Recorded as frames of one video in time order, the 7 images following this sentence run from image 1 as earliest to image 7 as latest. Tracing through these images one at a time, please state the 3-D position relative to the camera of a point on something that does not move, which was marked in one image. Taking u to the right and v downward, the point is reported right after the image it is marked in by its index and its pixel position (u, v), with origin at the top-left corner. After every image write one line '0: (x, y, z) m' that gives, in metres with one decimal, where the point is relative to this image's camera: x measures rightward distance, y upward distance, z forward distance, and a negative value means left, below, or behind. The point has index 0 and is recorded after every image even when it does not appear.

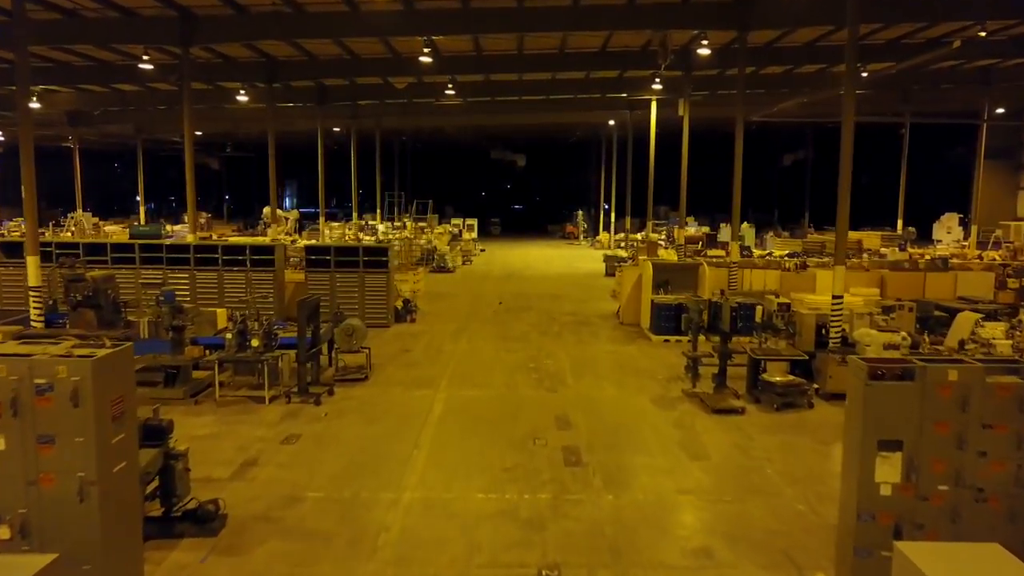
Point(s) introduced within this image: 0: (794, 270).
0: (+4.3, +0.3, +14.3) m
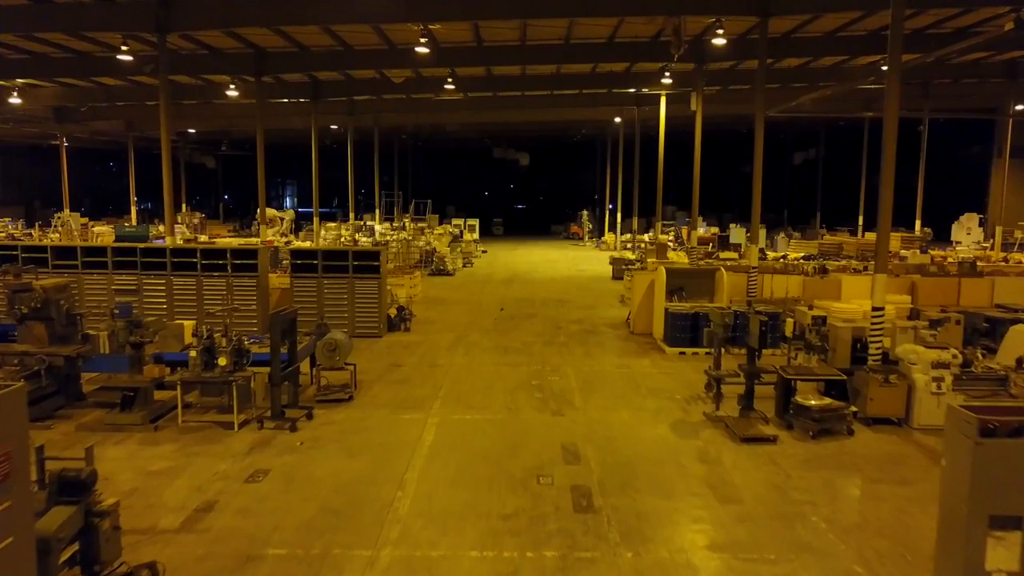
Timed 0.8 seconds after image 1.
0: (+4.4, +0.2, +13.3) m
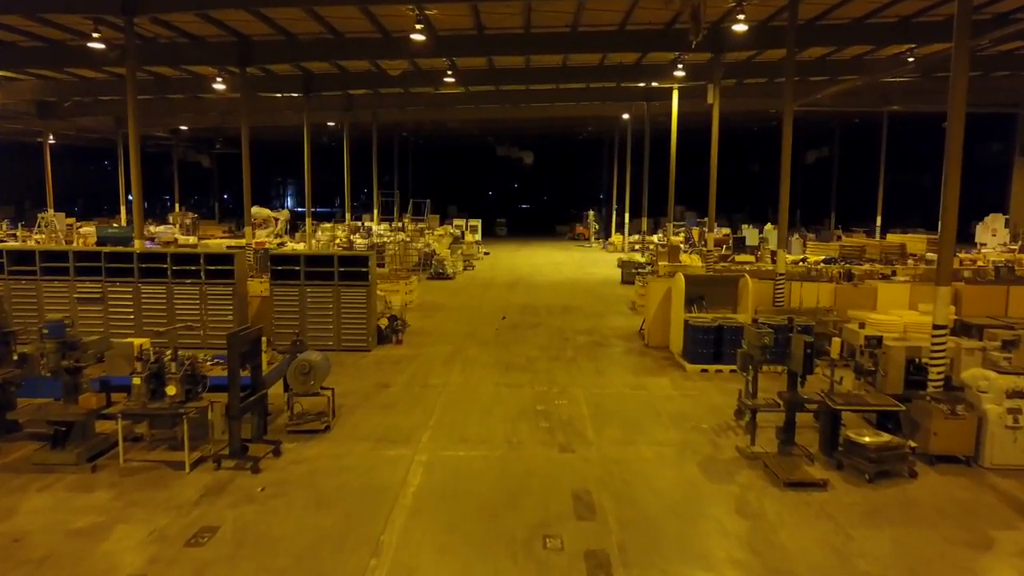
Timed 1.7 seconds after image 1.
0: (+4.4, +0.1, +12.1) m
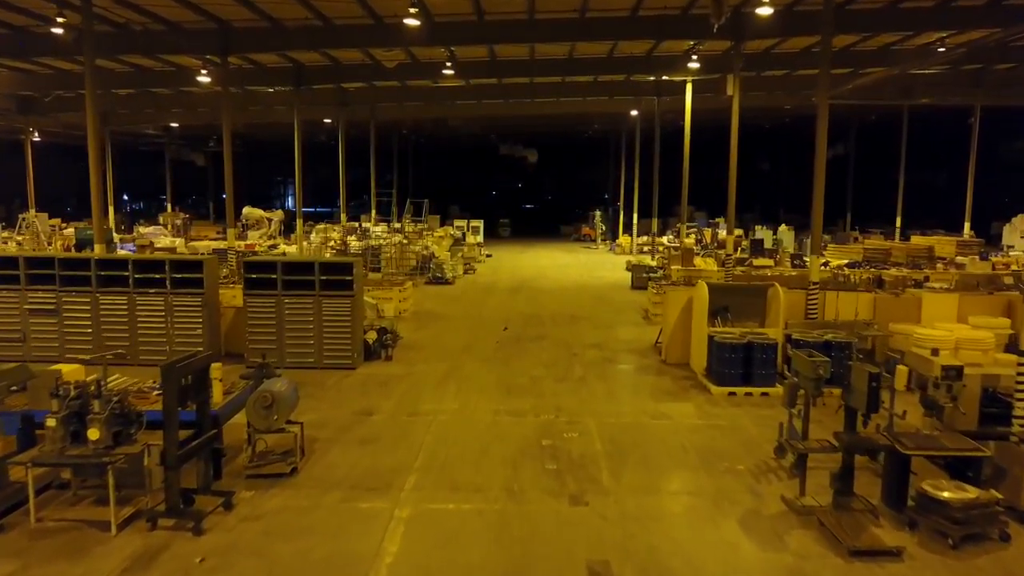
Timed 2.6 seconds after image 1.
0: (+4.4, 0.0, +10.8) m
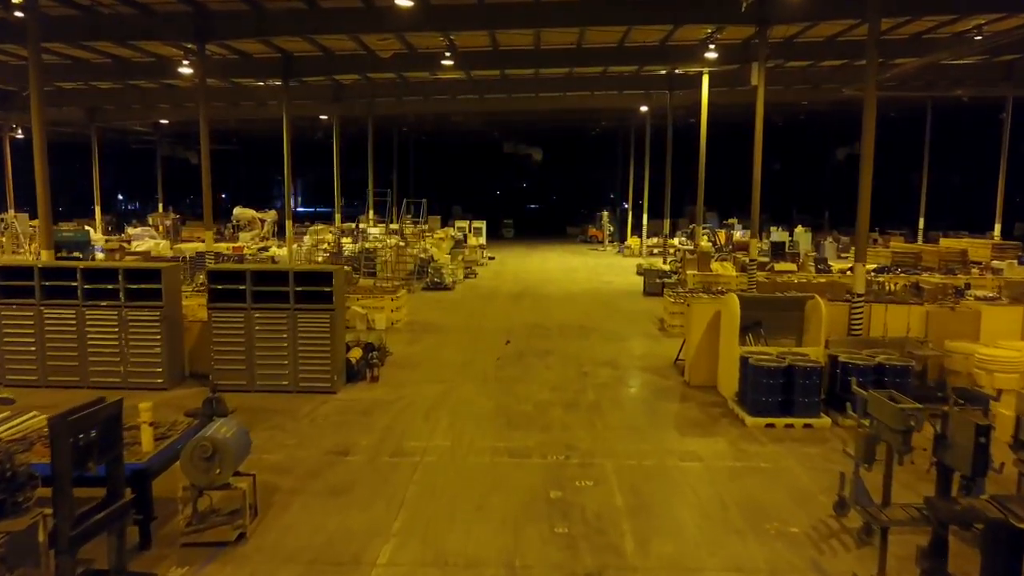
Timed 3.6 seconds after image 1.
0: (+4.5, -0.2, +9.5) m
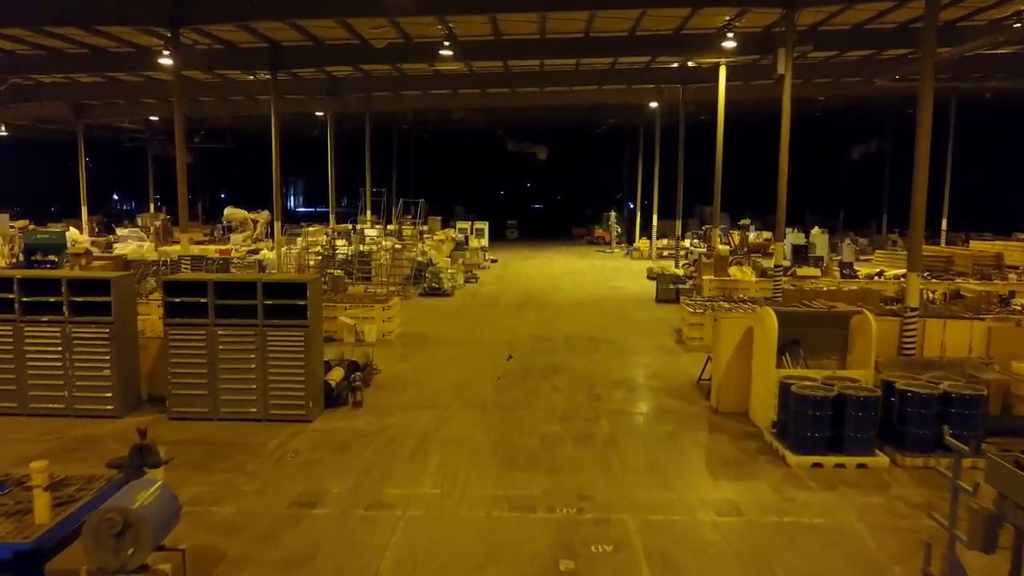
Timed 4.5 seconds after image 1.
0: (+4.5, -0.3, +8.3) m
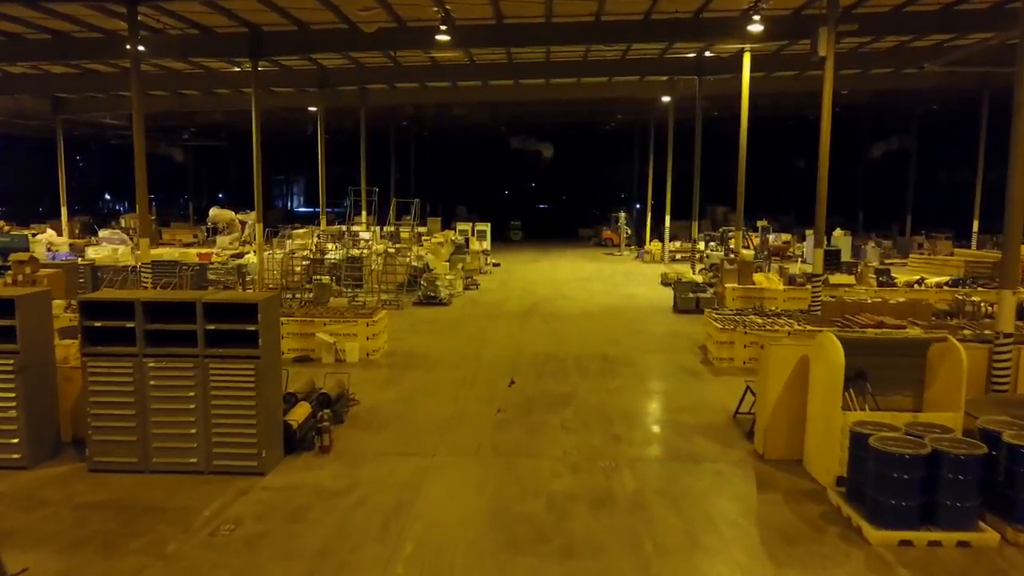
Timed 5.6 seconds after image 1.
0: (+4.5, -0.4, +6.8) m
